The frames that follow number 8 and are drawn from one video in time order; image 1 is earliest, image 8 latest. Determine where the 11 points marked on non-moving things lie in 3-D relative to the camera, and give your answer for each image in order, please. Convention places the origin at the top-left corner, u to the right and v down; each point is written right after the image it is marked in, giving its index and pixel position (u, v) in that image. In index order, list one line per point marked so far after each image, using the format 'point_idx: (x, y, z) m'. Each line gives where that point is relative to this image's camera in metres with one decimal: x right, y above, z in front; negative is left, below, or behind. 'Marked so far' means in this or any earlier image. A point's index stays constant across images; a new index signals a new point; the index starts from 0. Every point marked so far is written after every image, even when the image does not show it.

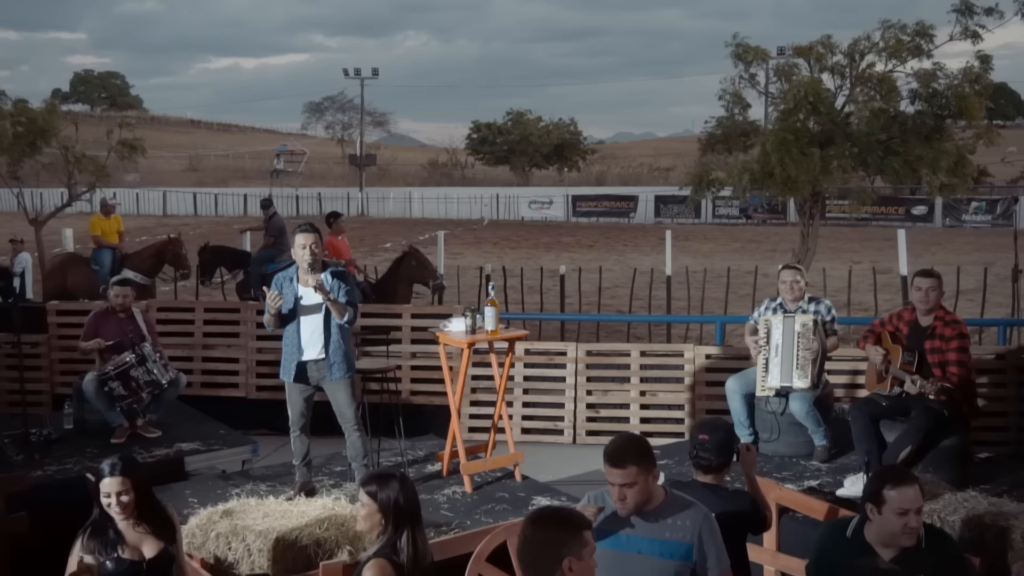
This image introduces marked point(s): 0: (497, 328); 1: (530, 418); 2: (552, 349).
0: (-0.1, -0.2, +6.4) m
1: (+0.2, -1.3, +10.2) m
2: (+0.4, -0.6, +10.3) m
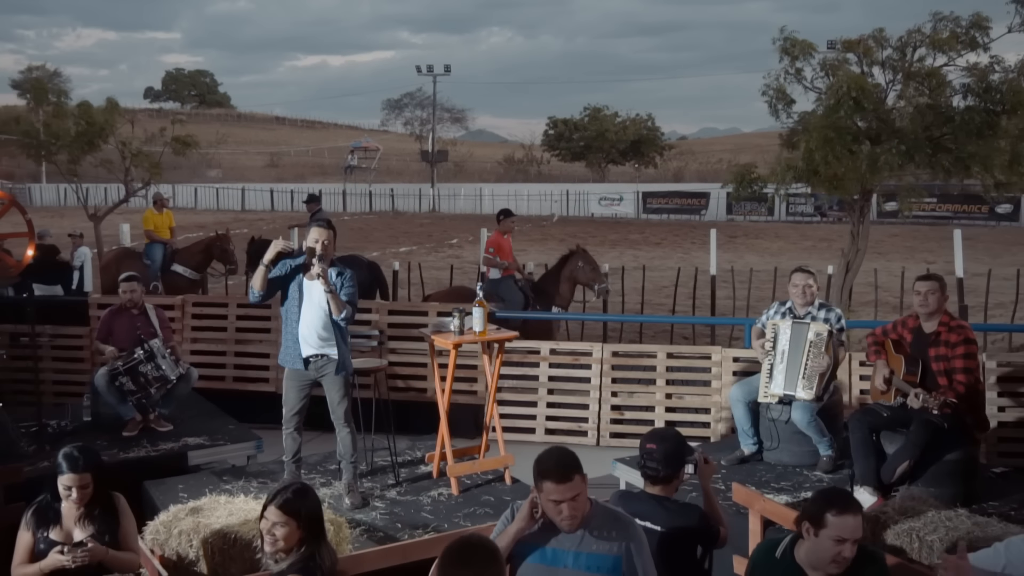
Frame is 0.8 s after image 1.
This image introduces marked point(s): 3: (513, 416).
0: (-0.2, -0.3, +6.3) m
1: (+0.4, -1.3, +10.1) m
2: (+0.7, -0.6, +10.2) m
3: (0.0, -1.3, +10.1) m
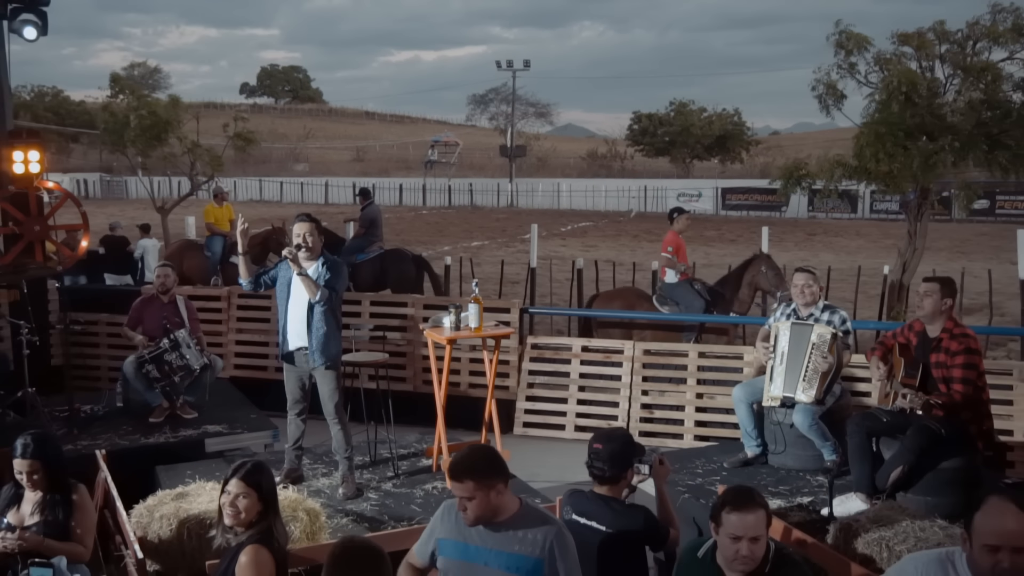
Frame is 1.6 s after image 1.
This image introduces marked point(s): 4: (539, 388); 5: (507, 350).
0: (-0.2, -0.2, +6.4) m
1: (+0.7, -1.3, +10.1) m
2: (+1.0, -0.6, +10.2) m
3: (+0.3, -1.3, +10.2) m
4: (+0.3, -1.0, +10.2) m
5: (-0.1, -0.6, +10.3) m
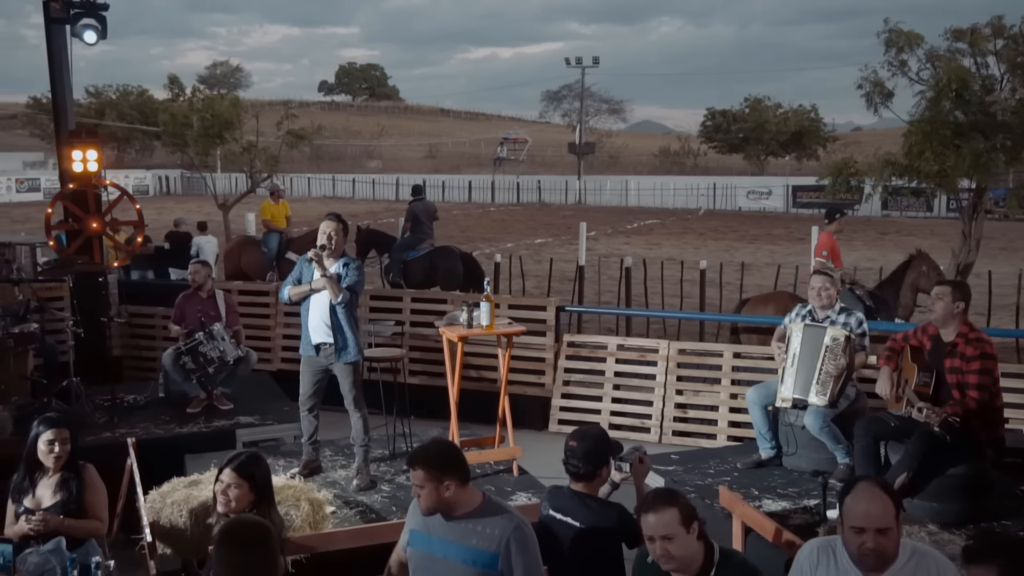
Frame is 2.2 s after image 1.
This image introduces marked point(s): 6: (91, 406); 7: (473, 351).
0: (-0.1, -0.2, +6.5) m
1: (+1.1, -1.3, +10.1) m
2: (+1.4, -0.6, +10.2) m
3: (+0.7, -1.3, +10.2) m
4: (+0.7, -1.0, +10.3) m
5: (+0.3, -0.6, +10.4) m
6: (-3.4, -0.9, +8.1) m
7: (-0.4, -0.7, +10.7) m
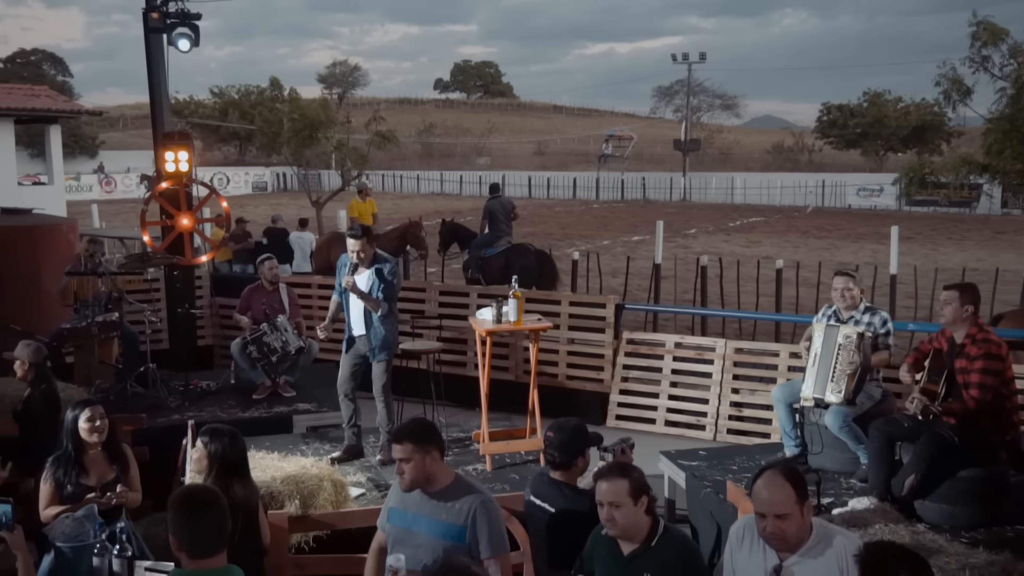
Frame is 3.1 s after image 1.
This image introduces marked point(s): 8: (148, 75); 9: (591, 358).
0: (+0.1, -0.2, +6.8) m
1: (+1.7, -1.3, +10.2) m
2: (+2.0, -0.6, +10.3) m
3: (+1.3, -1.2, +10.4) m
4: (+1.3, -1.0, +10.5) m
5: (+0.9, -0.6, +10.6) m
6: (-3.0, -0.9, +8.7) m
7: (+0.3, -0.6, +10.9) m
8: (-4.5, +2.6, +12.4) m
9: (+0.8, -0.7, +10.7) m
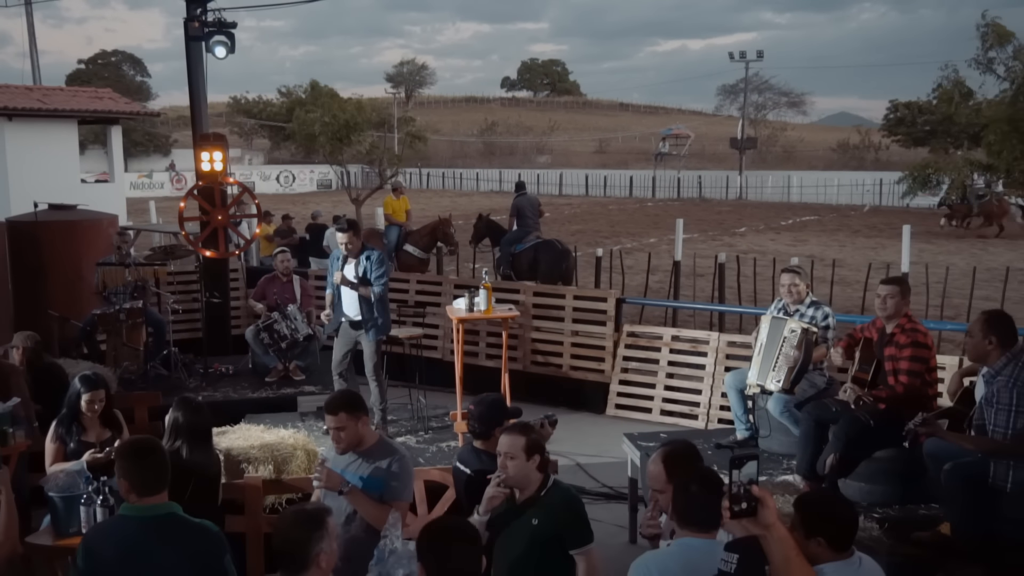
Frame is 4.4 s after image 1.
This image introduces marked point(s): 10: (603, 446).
0: (-0.1, -0.1, +7.3) m
1: (+1.7, -1.2, +10.7) m
2: (+2.0, -0.5, +10.7) m
3: (+1.3, -1.2, +10.9) m
4: (+1.3, -0.9, +10.9) m
5: (+1.0, -0.5, +11.1) m
6: (-3.0, -0.8, +9.5) m
7: (+0.3, -0.6, +11.5) m
8: (-4.2, +2.7, +13.2) m
9: (+0.9, -0.7, +11.2) m
10: (+0.9, -1.5, +9.7) m
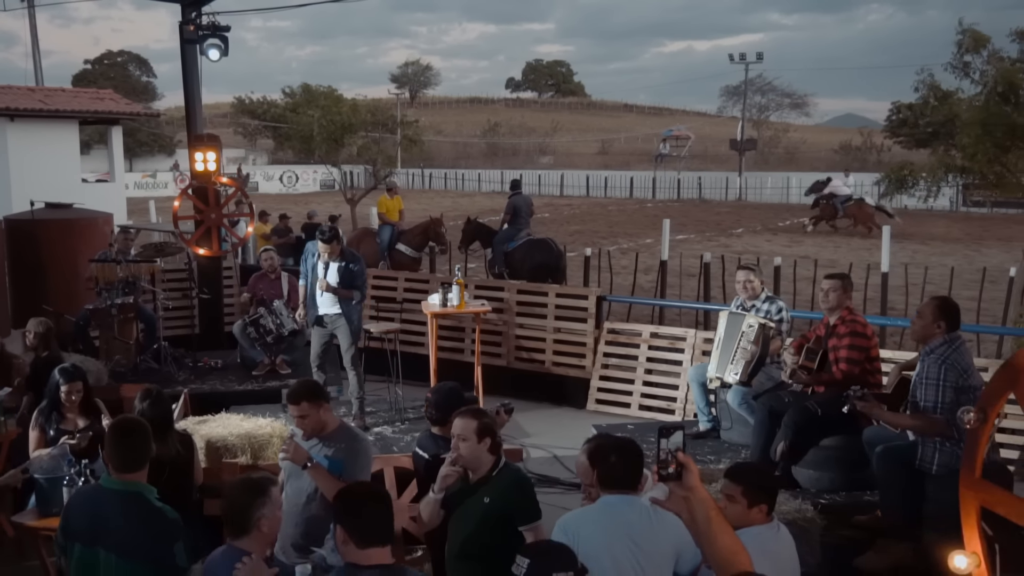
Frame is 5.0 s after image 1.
0: (-0.3, -0.1, +7.6) m
1: (+1.5, -1.2, +11.0) m
2: (+1.8, -0.5, +11.0) m
3: (+1.1, -1.2, +11.2) m
4: (+1.1, -0.9, +11.2) m
5: (+0.8, -0.5, +11.4) m
6: (-3.2, -0.7, +9.8) m
7: (+0.2, -0.5, +11.8) m
8: (-4.4, +2.8, +13.5) m
9: (+0.7, -0.7, +11.5) m
10: (+0.7, -1.5, +10.0) m
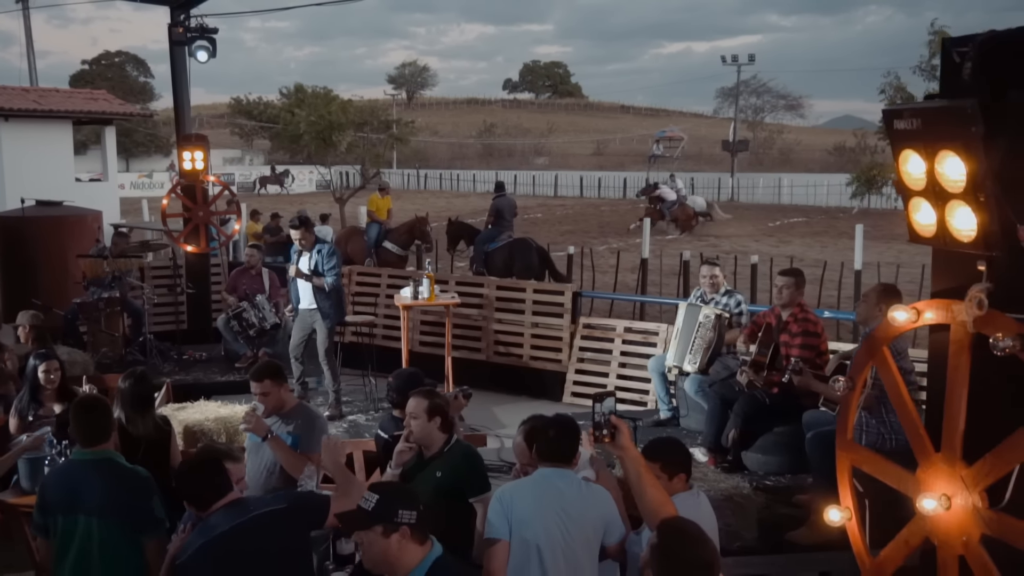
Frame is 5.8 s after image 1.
0: (-0.6, -0.1, +7.9) m
1: (+1.2, -1.1, +11.3) m
2: (+1.5, -0.5, +11.3) m
3: (+0.9, -1.1, +11.5) m
4: (+0.9, -0.8, +11.5) m
5: (+0.6, -0.5, +11.7) m
6: (-3.5, -0.7, +10.1) m
7: (-0.1, -0.5, +12.1) m
8: (-4.7, +2.8, +13.9) m
9: (+0.5, -0.6, +11.8) m
10: (+0.4, -1.4, +10.3) m
